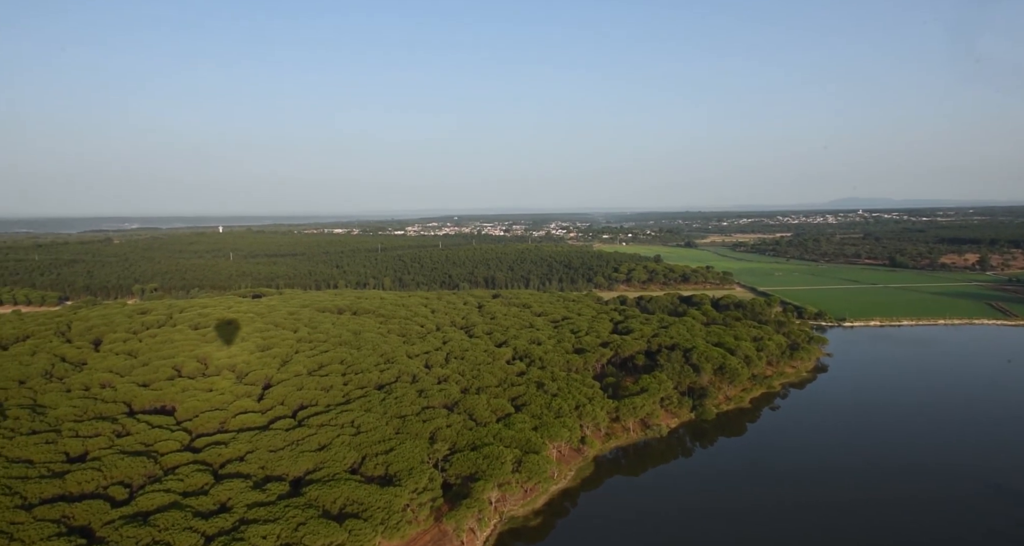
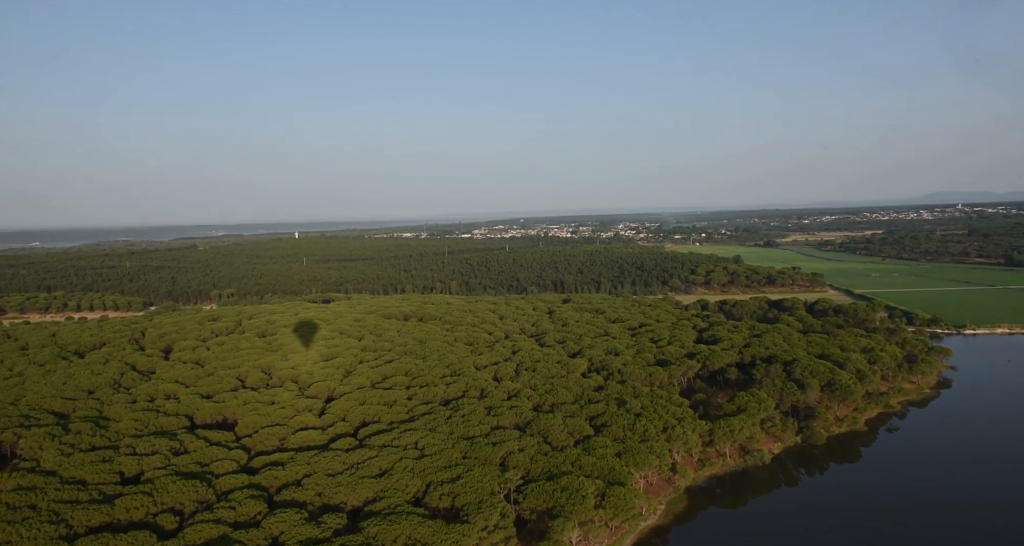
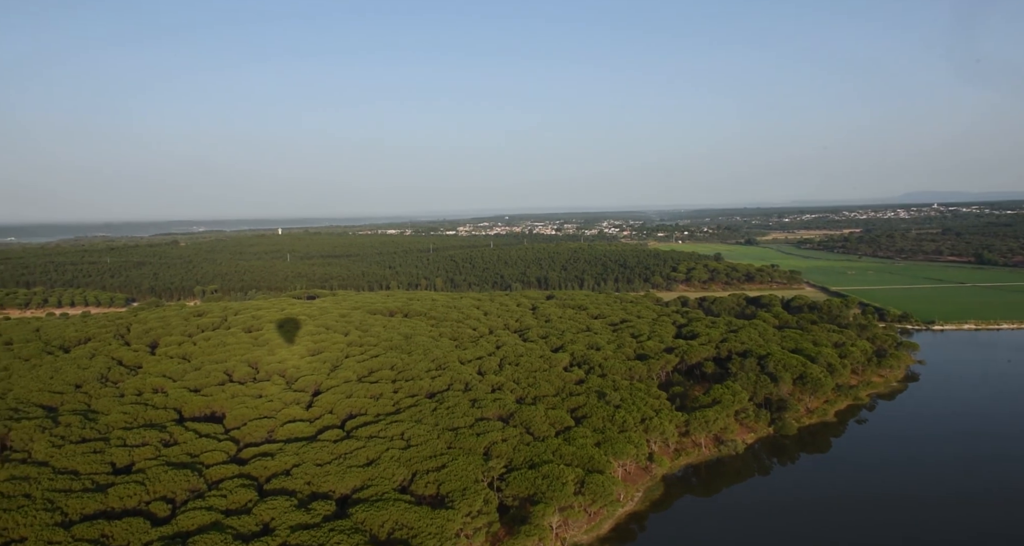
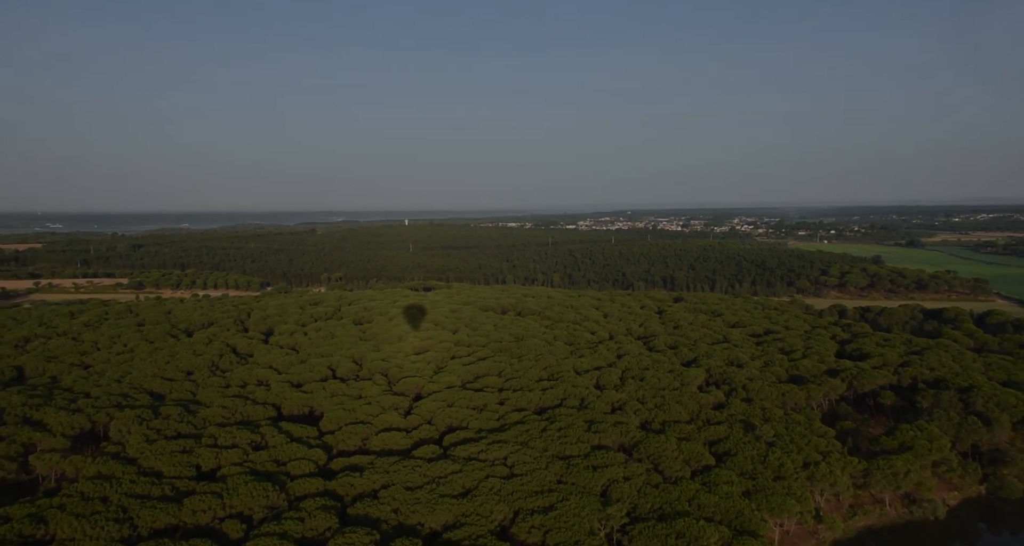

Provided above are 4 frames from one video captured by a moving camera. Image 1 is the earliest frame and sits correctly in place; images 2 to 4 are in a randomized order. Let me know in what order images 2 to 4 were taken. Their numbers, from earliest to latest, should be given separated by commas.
3, 2, 4
